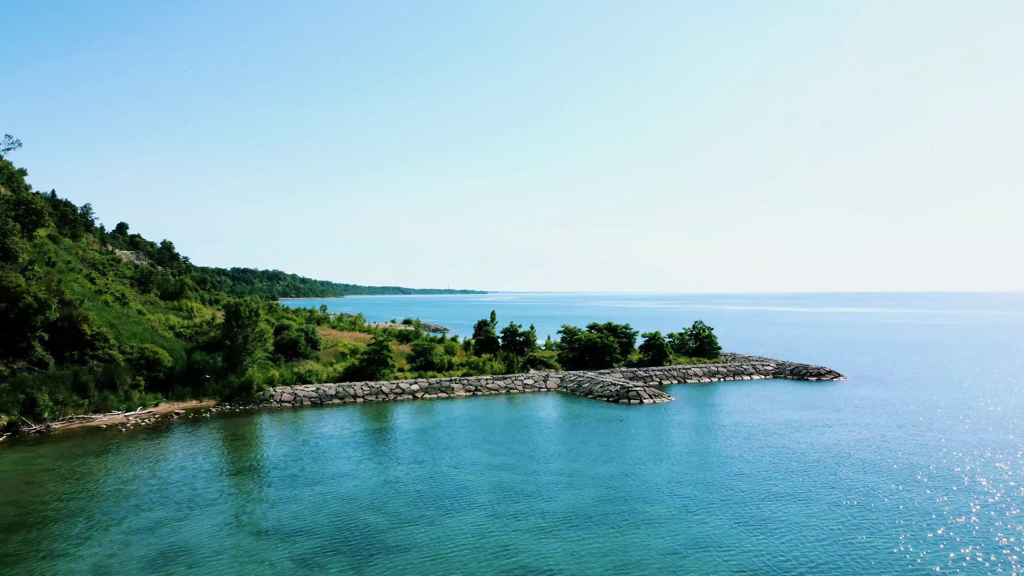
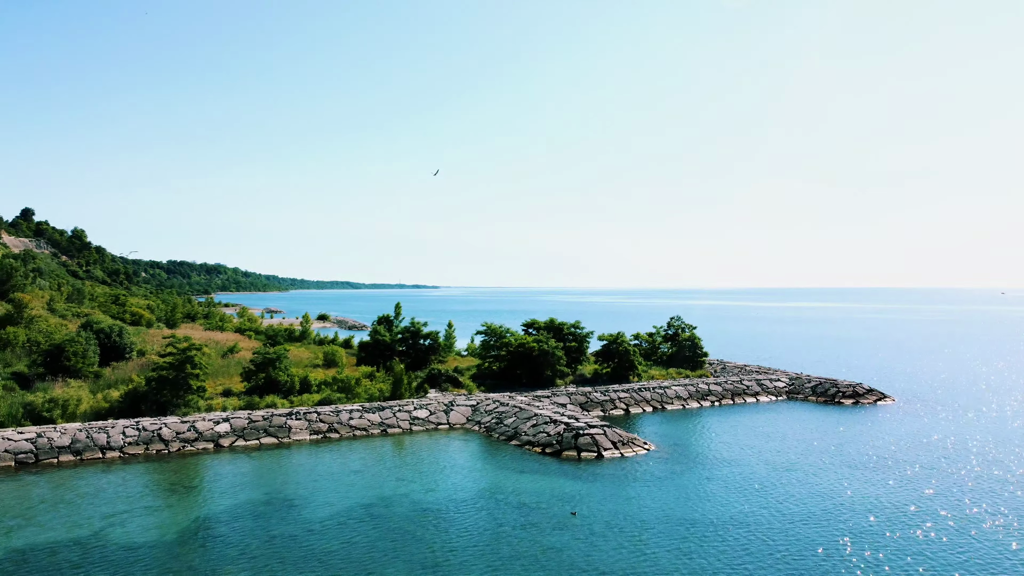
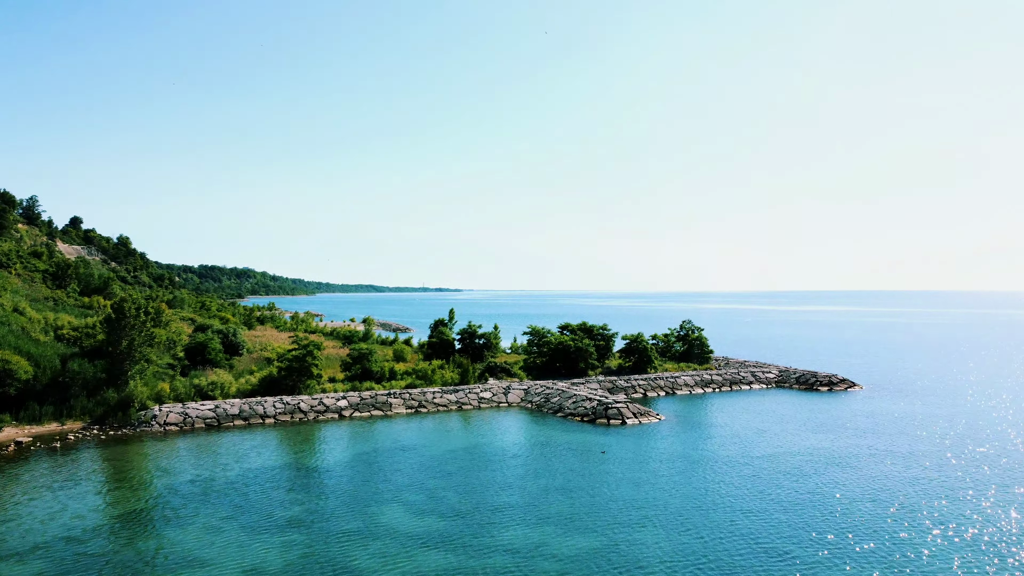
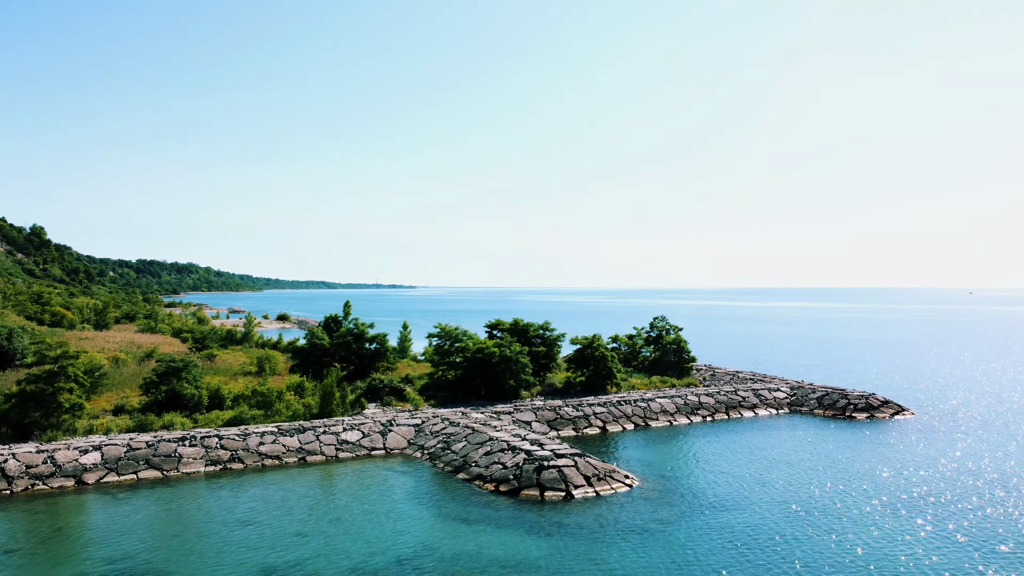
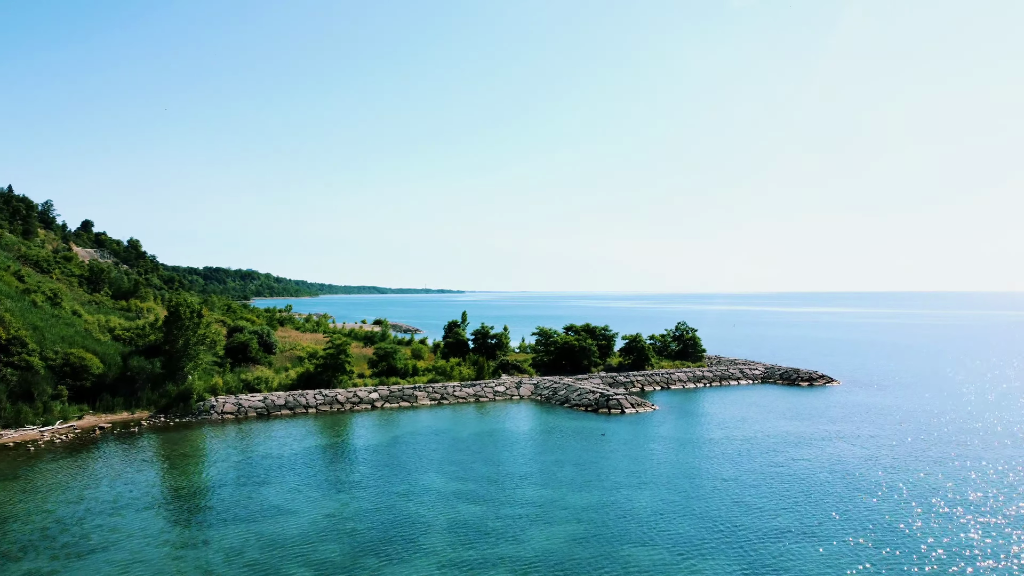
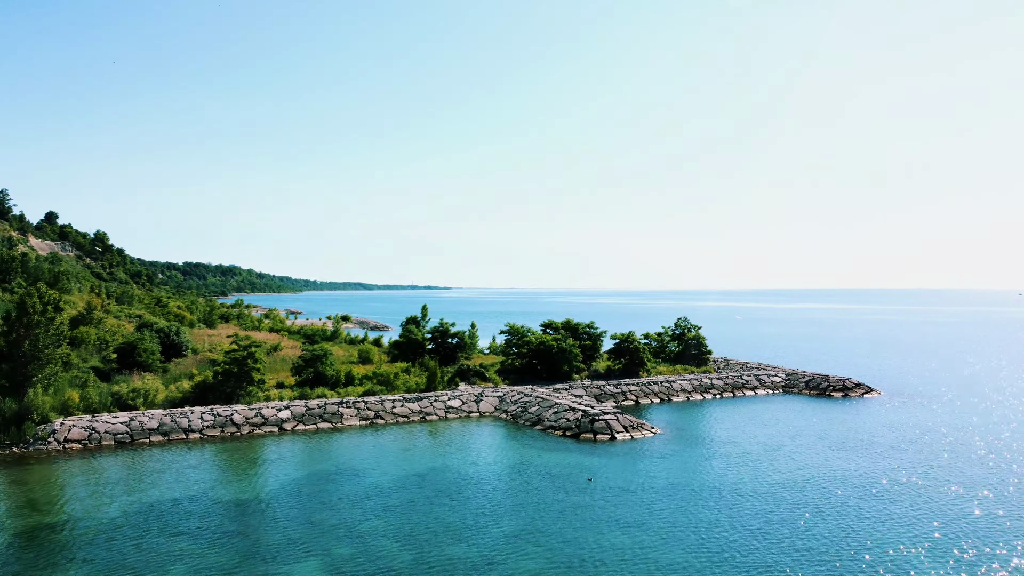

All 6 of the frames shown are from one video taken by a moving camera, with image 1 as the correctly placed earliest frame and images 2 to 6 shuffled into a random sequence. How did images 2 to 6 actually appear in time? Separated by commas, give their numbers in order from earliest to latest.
5, 3, 6, 2, 4
